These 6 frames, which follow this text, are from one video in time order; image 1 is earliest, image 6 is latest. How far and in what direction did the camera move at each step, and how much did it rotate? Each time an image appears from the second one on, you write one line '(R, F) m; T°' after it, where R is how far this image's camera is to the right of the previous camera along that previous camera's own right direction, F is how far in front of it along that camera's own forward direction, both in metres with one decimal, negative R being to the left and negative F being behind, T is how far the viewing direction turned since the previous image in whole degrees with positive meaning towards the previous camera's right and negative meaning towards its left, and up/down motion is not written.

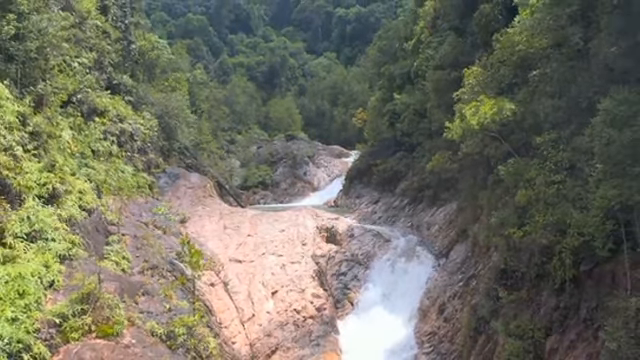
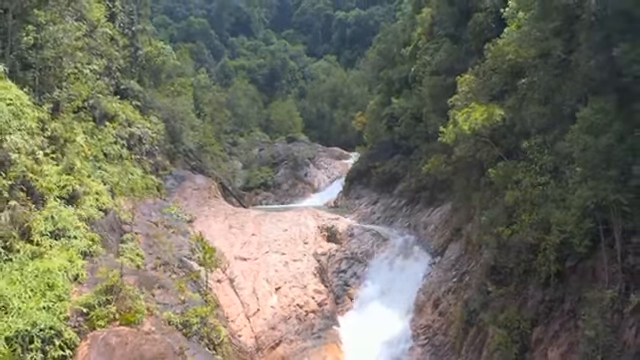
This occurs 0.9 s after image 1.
(0.0, -1.0) m; 0°
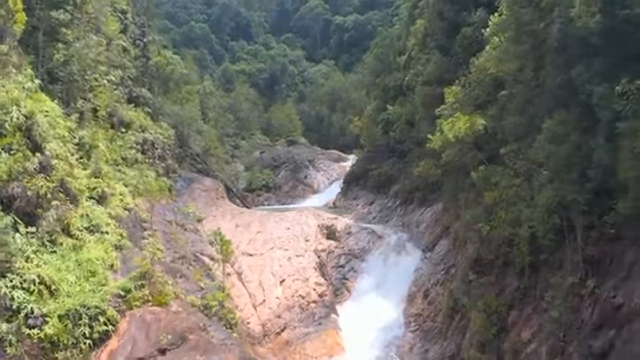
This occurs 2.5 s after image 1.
(-0.1, -1.8) m; 0°
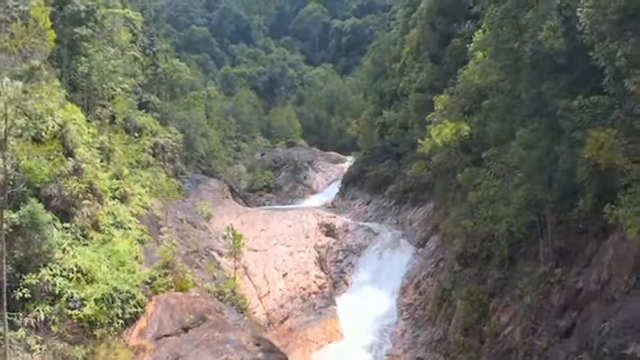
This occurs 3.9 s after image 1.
(0.0, -1.8) m; 0°
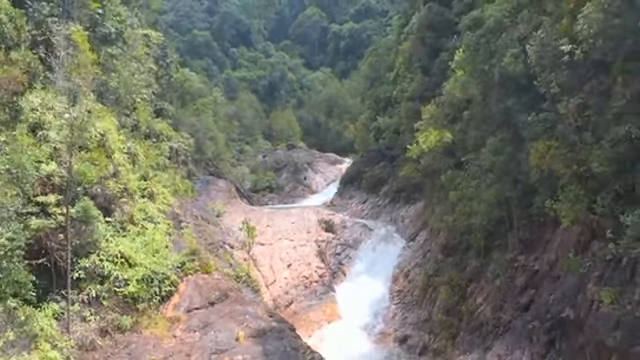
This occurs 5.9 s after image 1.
(-0.1, -2.8) m; 0°
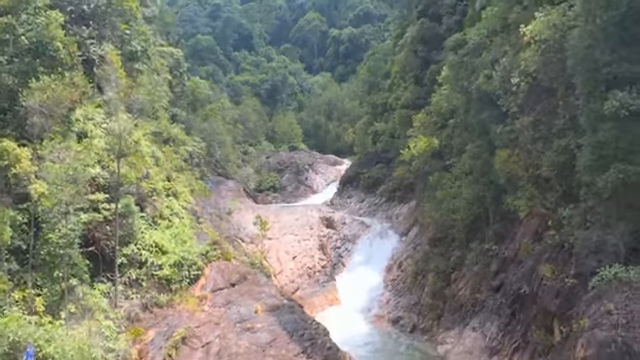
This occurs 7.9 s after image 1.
(-0.1, -2.9) m; 0°
